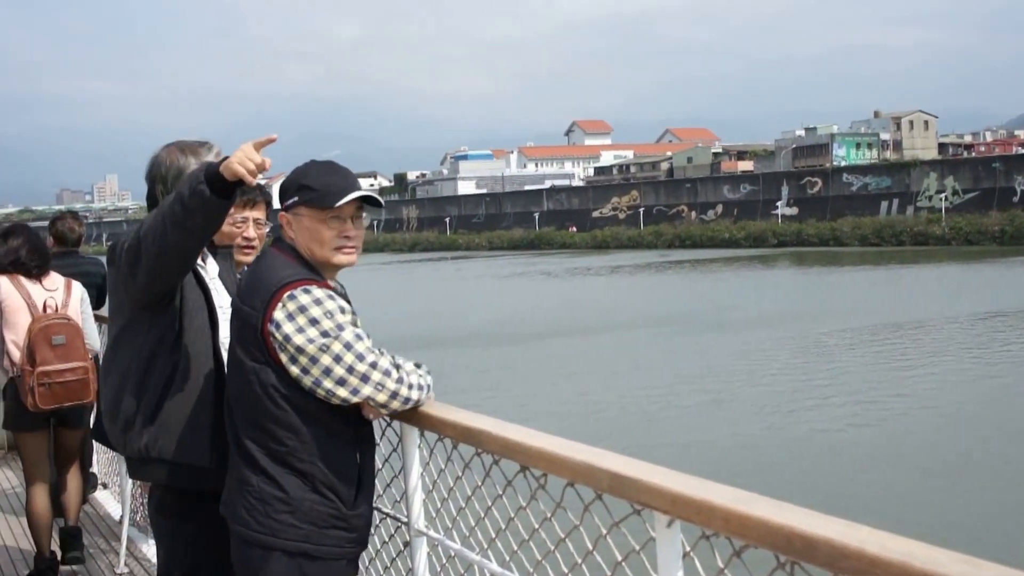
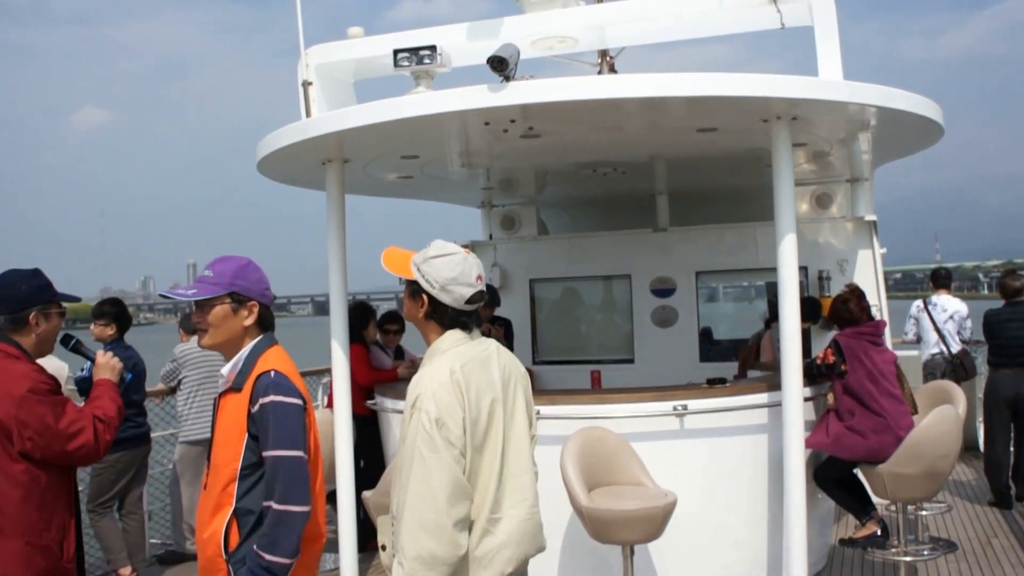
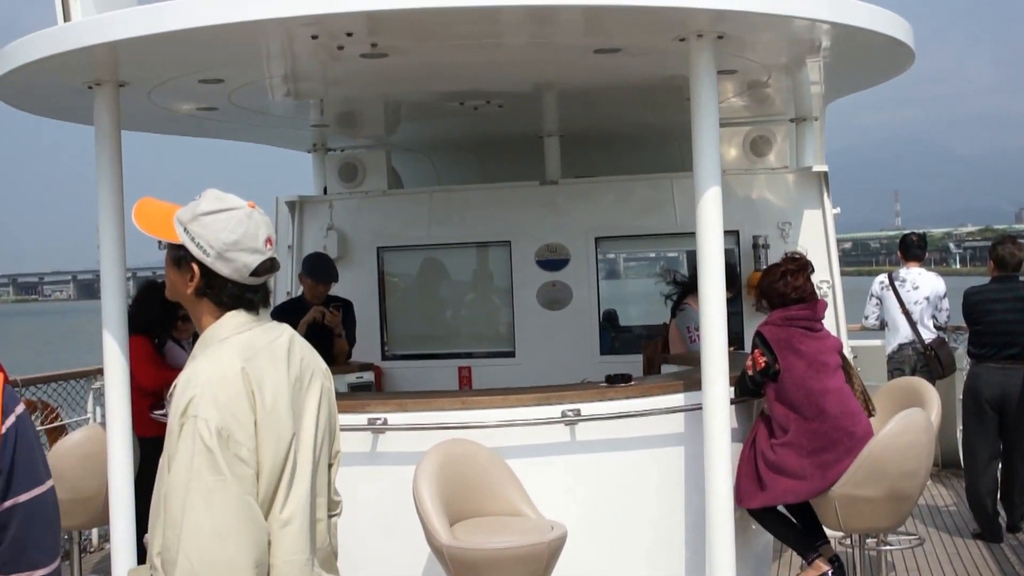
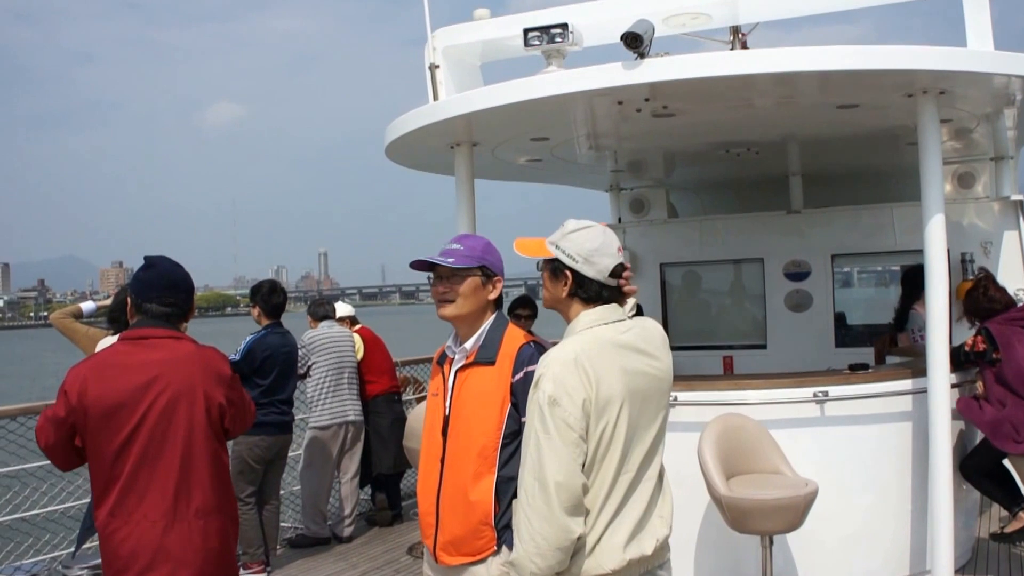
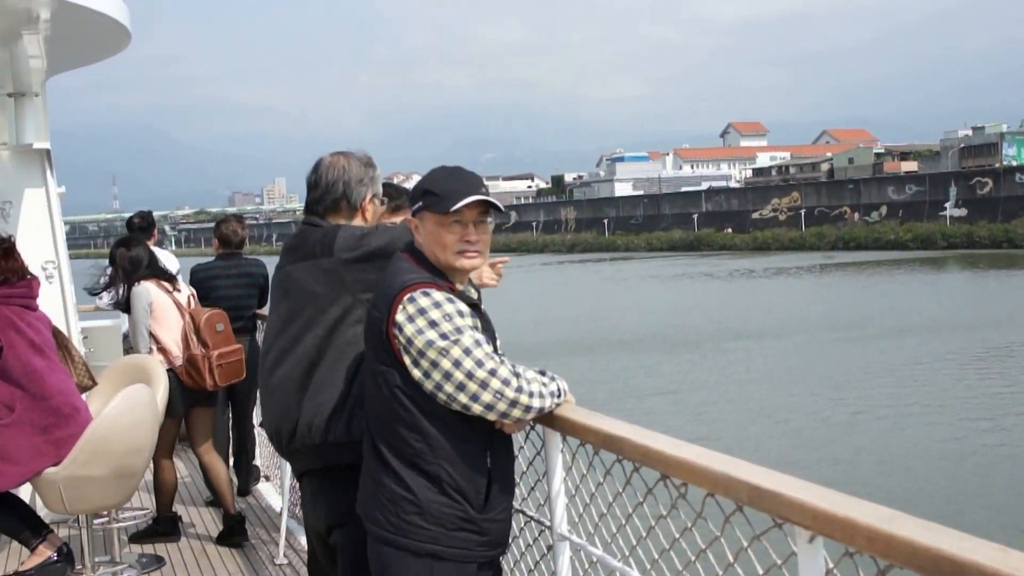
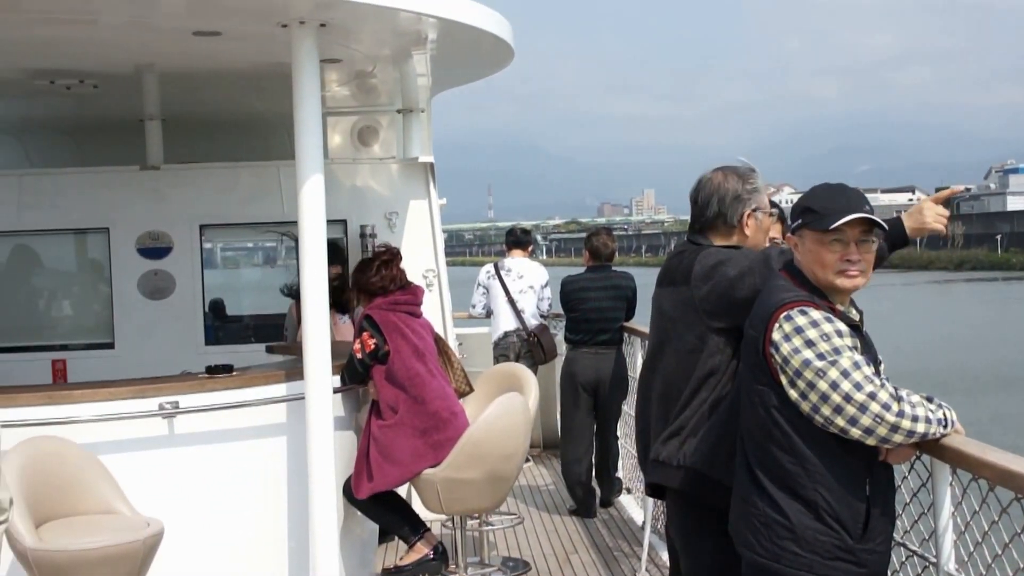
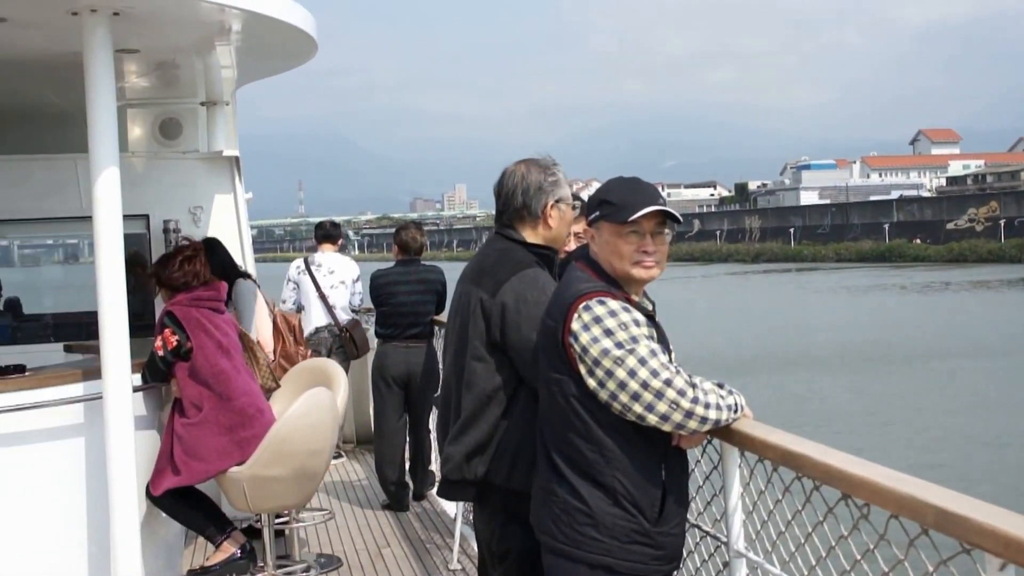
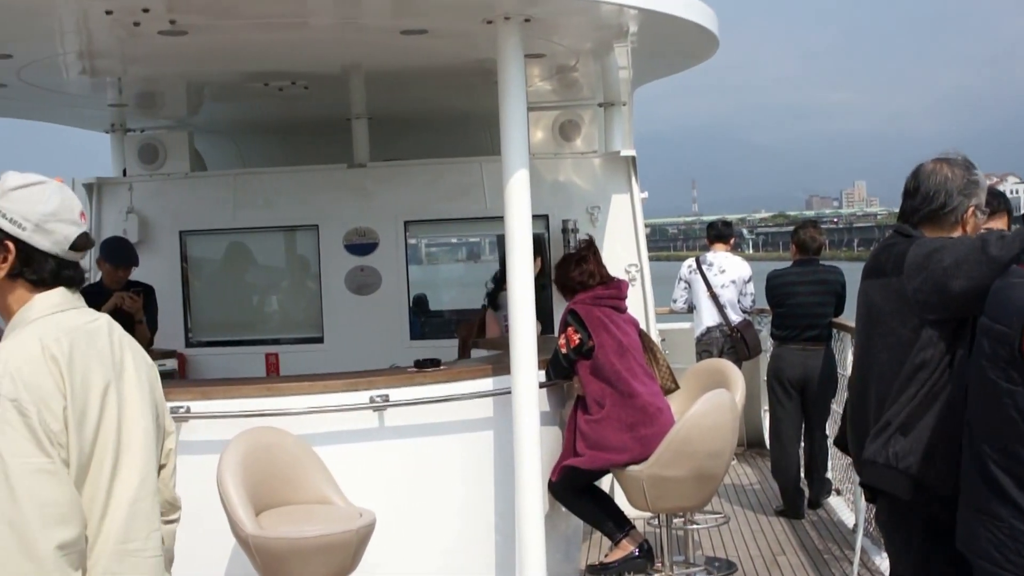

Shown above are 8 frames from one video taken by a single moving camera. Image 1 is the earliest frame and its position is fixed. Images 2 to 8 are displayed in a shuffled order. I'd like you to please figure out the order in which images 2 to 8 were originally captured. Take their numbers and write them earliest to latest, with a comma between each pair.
5, 7, 6, 8, 3, 2, 4
